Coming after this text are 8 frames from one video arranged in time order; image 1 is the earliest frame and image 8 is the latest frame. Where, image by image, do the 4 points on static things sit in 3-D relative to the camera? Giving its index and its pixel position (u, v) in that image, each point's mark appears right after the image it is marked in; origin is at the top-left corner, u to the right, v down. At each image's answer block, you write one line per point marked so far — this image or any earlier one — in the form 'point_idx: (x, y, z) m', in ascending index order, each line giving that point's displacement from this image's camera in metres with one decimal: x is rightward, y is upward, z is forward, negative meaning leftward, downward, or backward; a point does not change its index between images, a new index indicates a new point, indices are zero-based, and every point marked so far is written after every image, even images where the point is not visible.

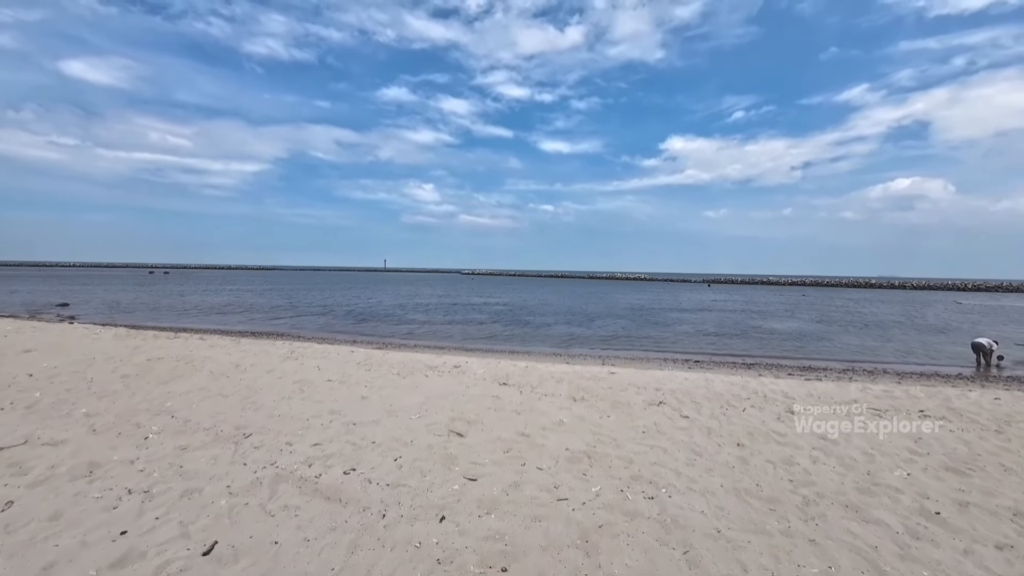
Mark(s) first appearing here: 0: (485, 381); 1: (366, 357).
0: (-0.5, -1.8, +8.4) m
1: (-3.7, -1.8, +10.8) m
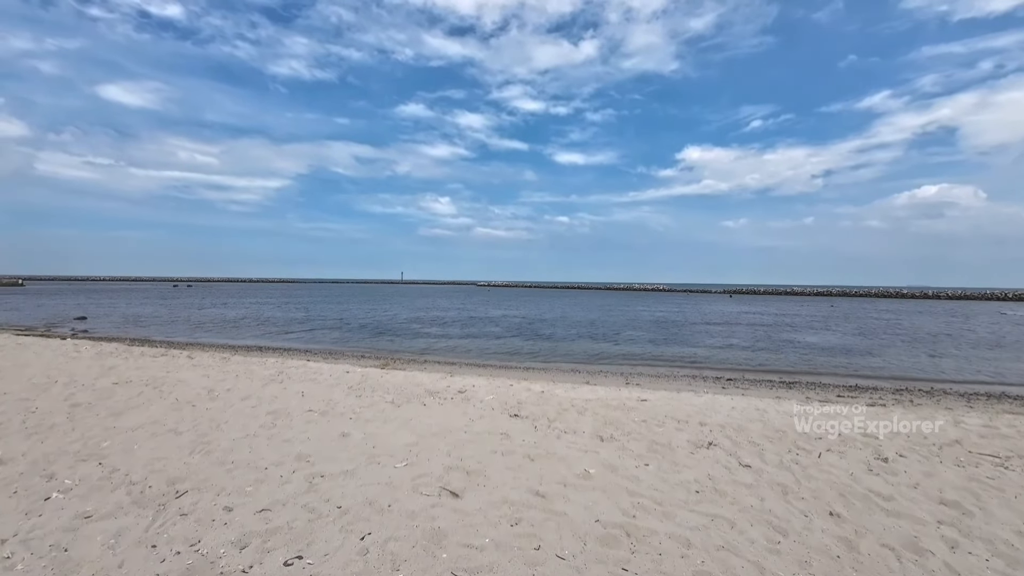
0: (-0.3, -2.1, +7.1) m
1: (-3.4, -2.1, +9.6) m
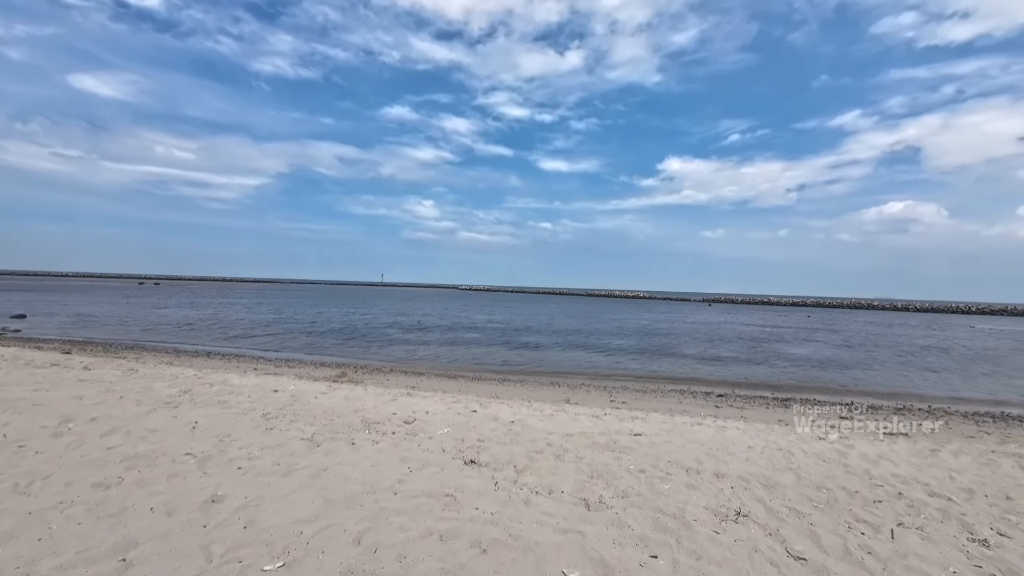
0: (-0.9, -2.1, +5.3) m
1: (-4.0, -2.1, +7.7) m
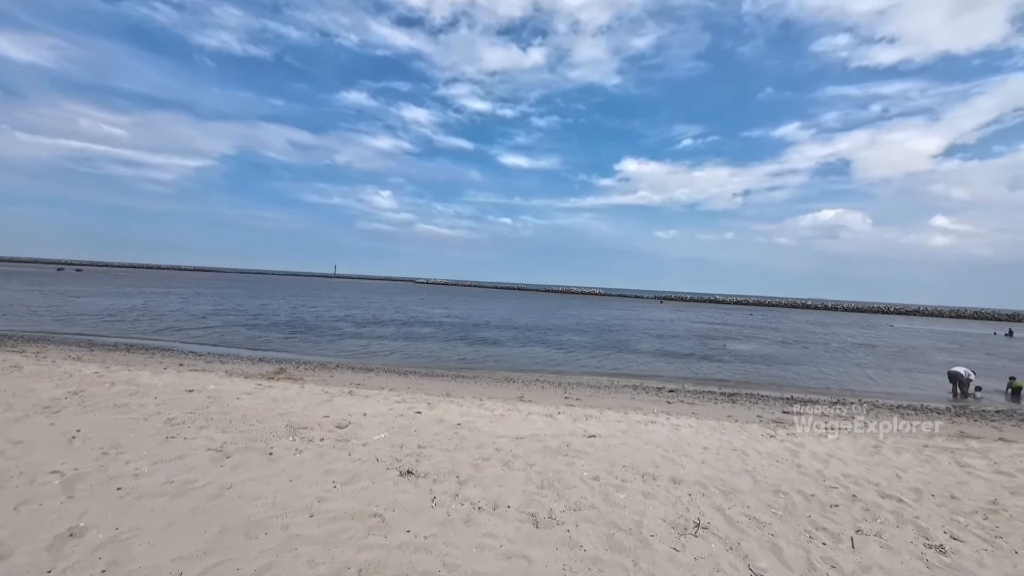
0: (-1.5, -2.0, +4.6) m
1: (-4.9, -1.8, +6.8) m
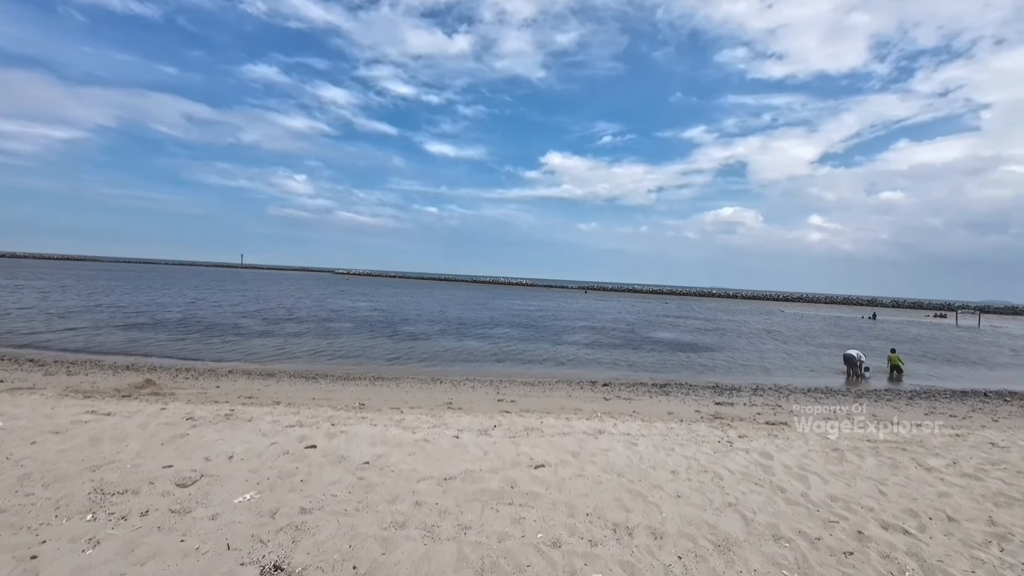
0: (-2.0, -1.9, +2.9) m
1: (-5.7, -1.8, +4.4) m
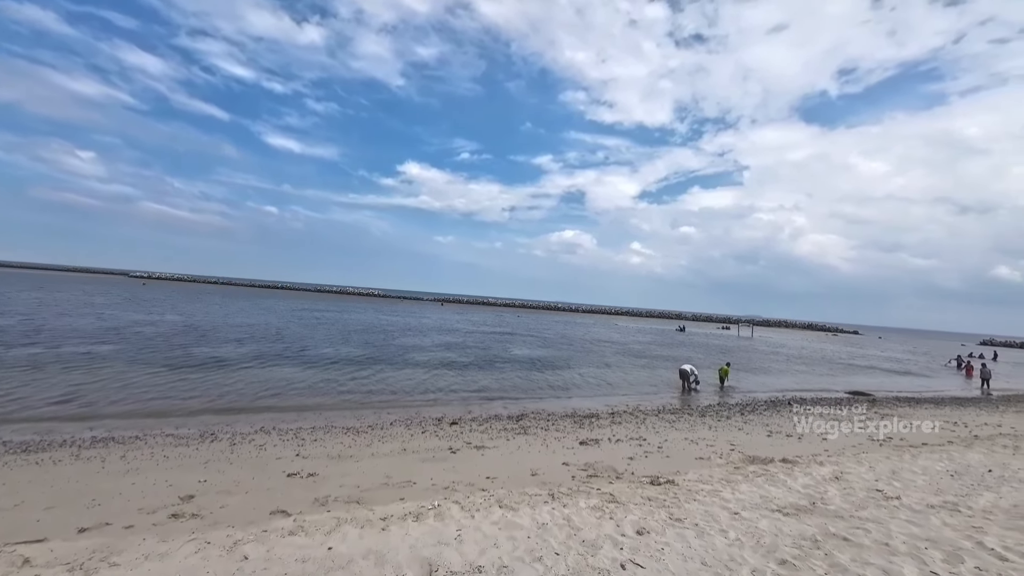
0: (-2.7, -1.9, -1.3) m
1: (-6.6, -1.8, -1.1) m
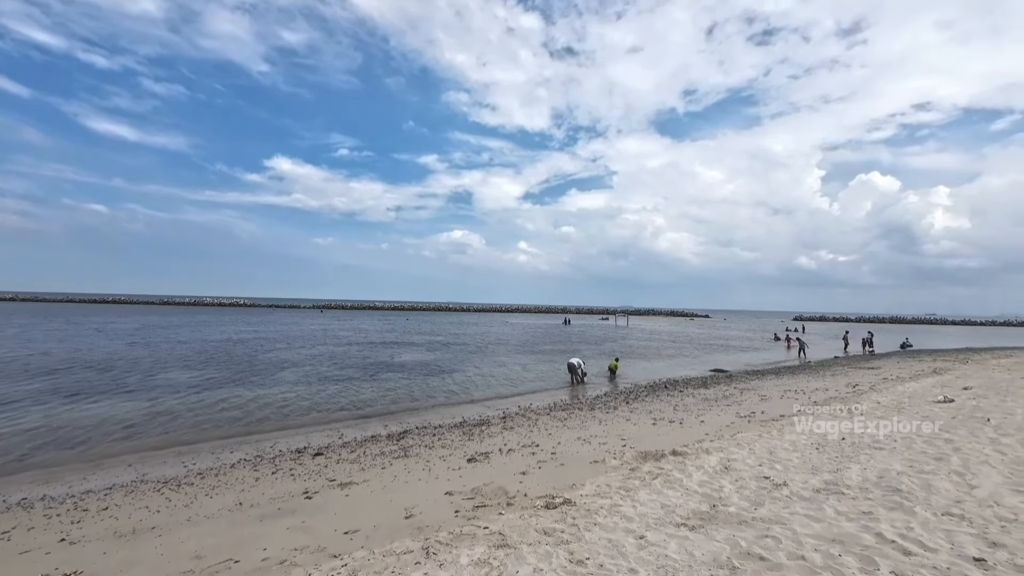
0: (-2.3, -2.0, -3.4) m
1: (-6.2, -2.0, -4.2) m
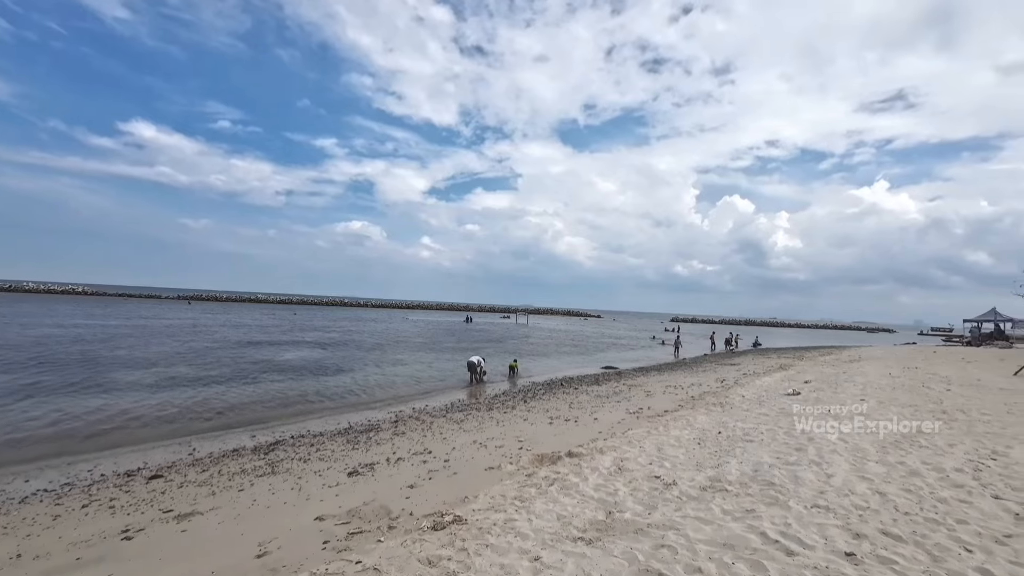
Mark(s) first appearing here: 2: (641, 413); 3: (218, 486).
0: (-1.5, -1.9, -4.6) m
1: (-5.1, -1.8, -6.2) m
2: (+4.2, -4.1, +14.0) m
3: (-5.8, -3.9, +8.4) m
